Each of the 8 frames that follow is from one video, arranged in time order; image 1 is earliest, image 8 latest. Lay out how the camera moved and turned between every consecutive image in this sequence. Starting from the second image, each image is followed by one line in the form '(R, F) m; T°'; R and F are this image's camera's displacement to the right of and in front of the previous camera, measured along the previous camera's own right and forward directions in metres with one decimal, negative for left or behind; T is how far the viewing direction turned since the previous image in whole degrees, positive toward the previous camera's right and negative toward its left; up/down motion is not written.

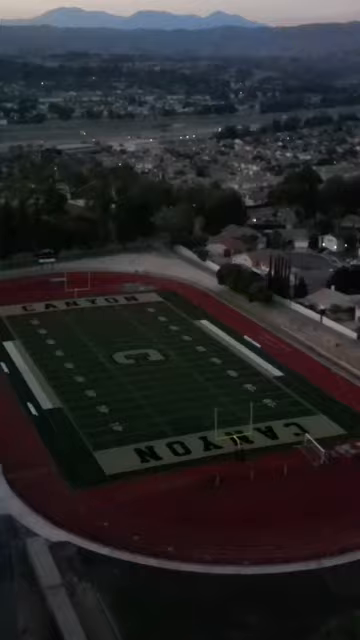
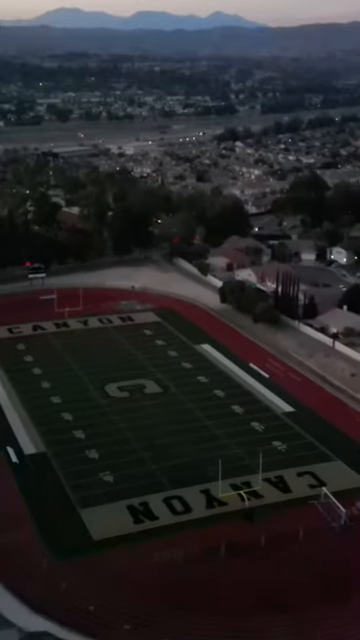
(0.0, +2.6) m; 0°
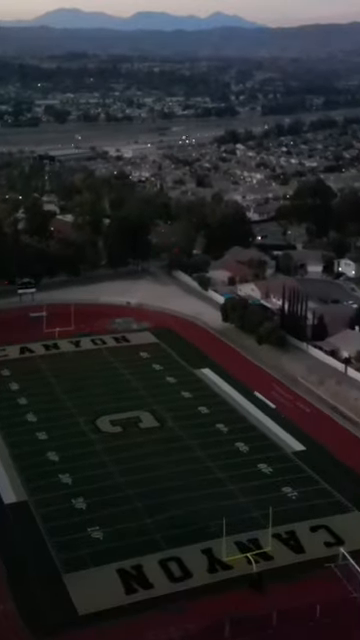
(0.0, +2.2) m; 0°
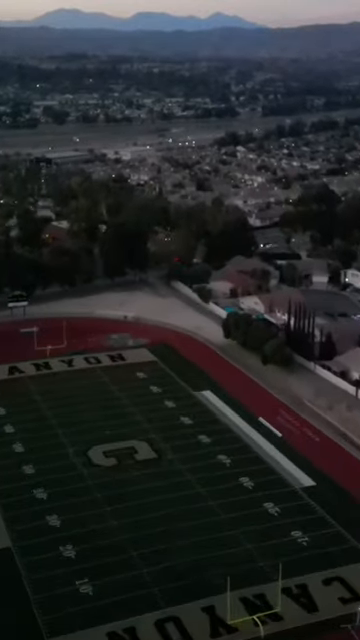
(0.0, +1.7) m; 0°
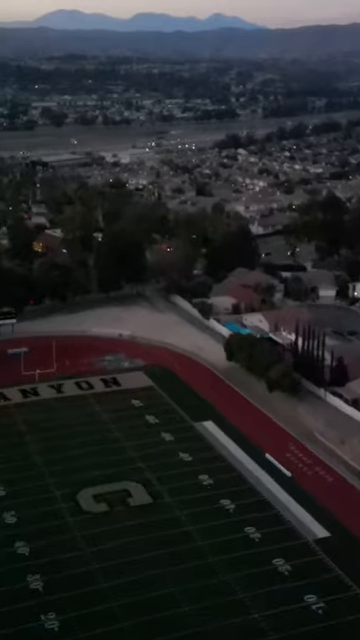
(0.0, +2.0) m; 0°
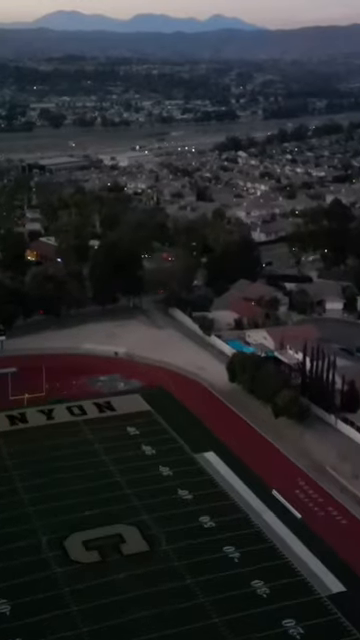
(0.0, +1.7) m; 0°
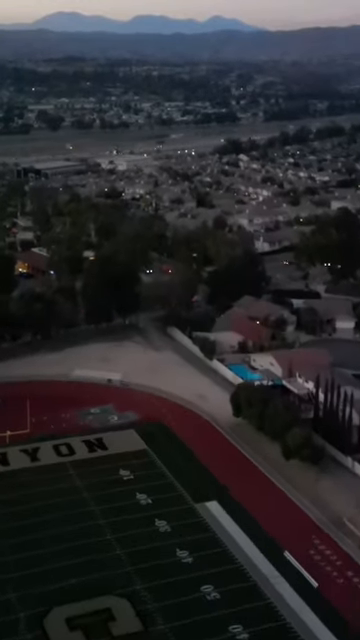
(0.0, +2.3) m; 0°
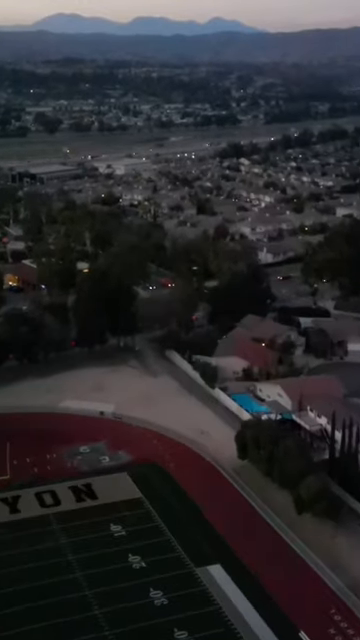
(0.0, +2.4) m; 0°
